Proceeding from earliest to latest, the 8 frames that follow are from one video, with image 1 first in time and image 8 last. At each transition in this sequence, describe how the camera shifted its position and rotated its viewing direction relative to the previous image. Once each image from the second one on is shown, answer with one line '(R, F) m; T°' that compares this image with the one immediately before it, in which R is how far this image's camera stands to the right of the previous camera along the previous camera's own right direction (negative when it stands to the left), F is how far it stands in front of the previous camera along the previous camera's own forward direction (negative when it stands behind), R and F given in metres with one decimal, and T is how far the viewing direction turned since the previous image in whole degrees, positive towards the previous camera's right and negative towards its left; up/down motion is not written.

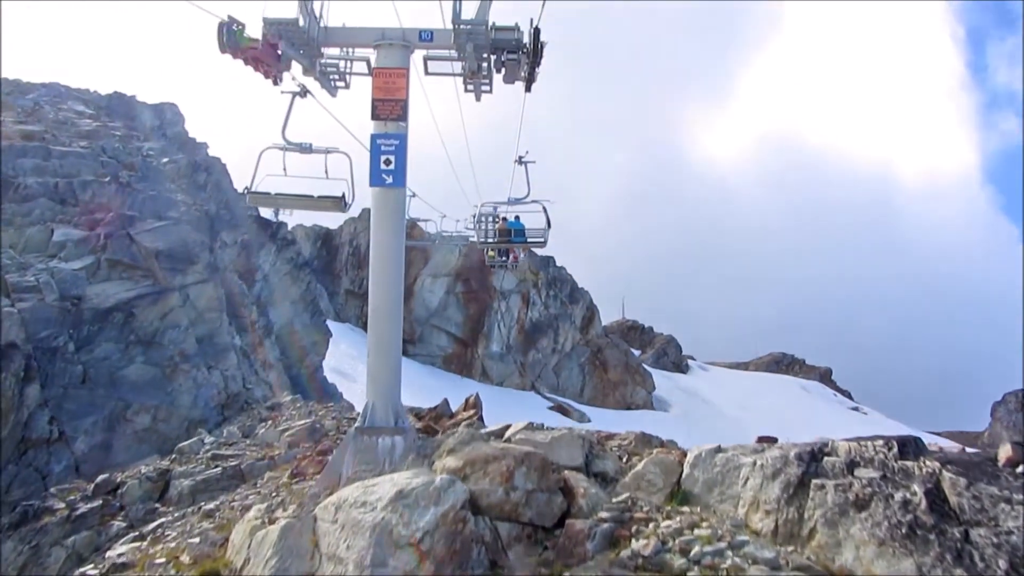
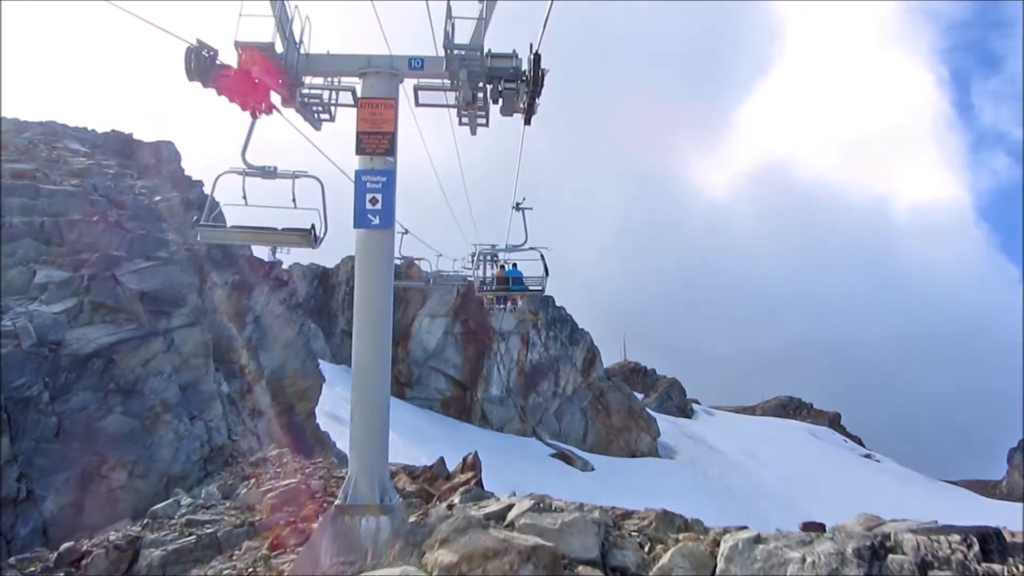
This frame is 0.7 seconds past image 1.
(0.0, +0.8) m; 0°
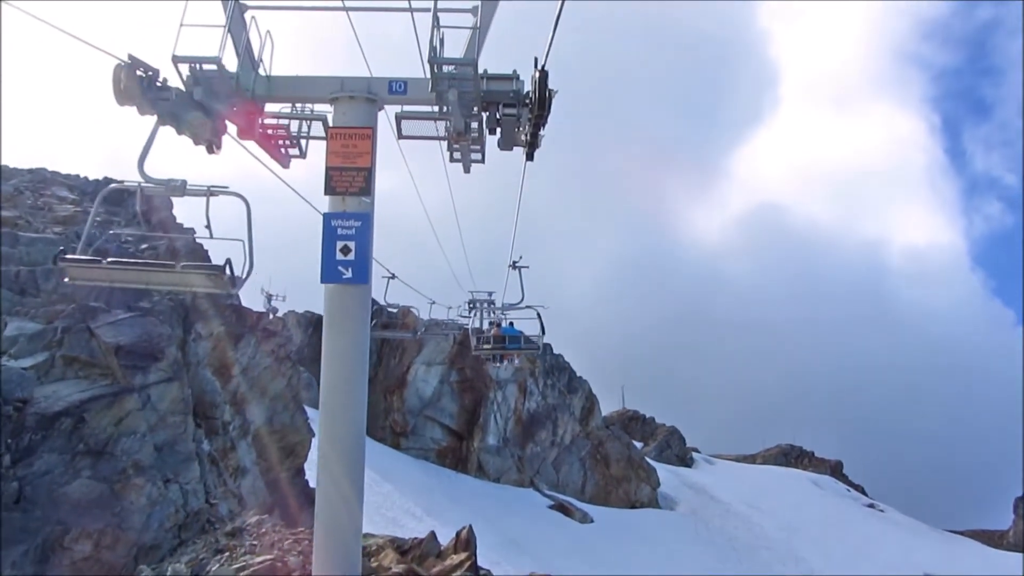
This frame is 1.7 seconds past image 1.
(0.0, +0.9) m; 0°
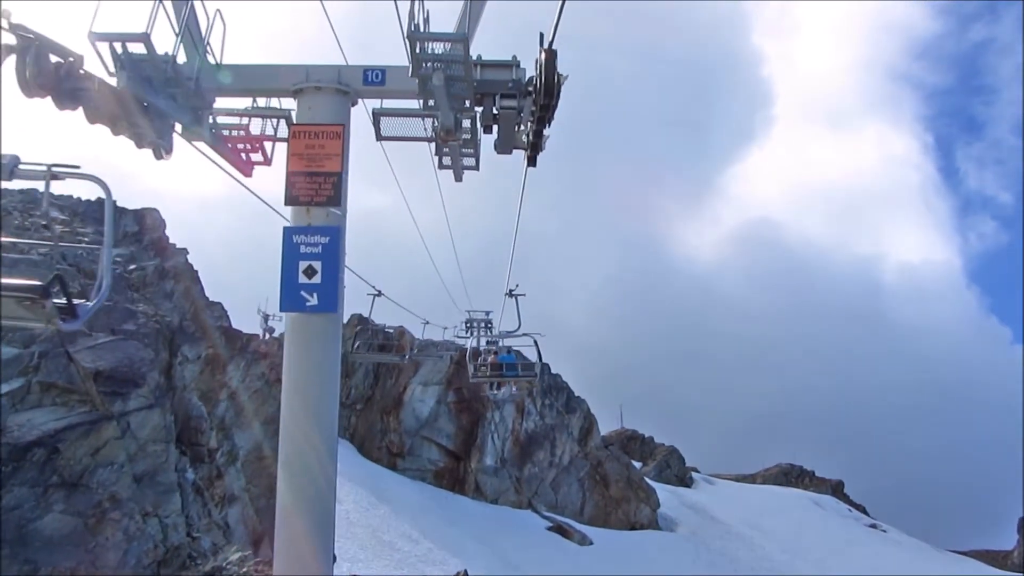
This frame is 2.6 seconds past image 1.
(0.0, +0.7) m; 0°
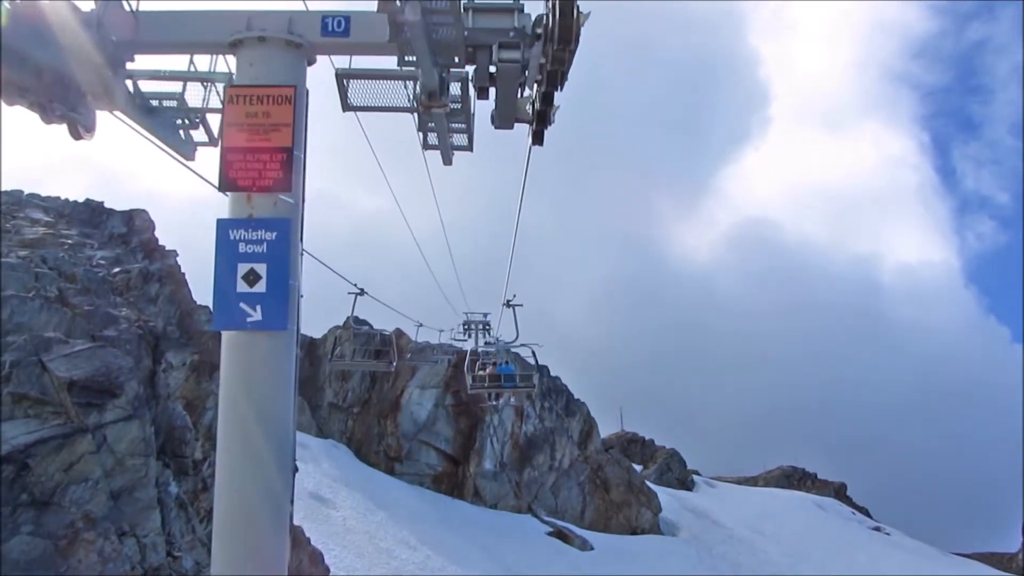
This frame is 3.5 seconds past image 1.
(0.0, +0.8) m; 0°
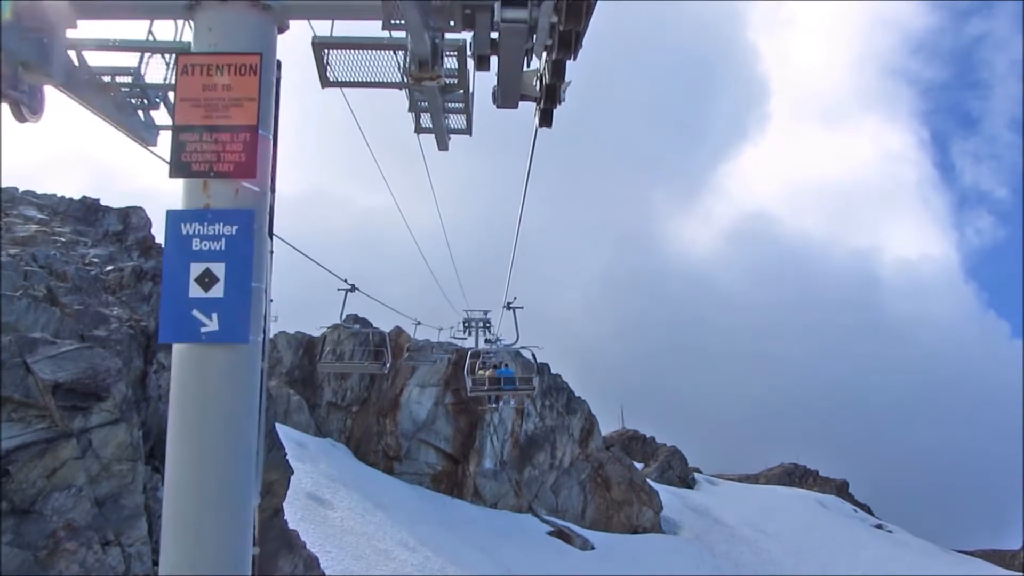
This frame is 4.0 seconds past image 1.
(0.0, +0.5) m; 0°
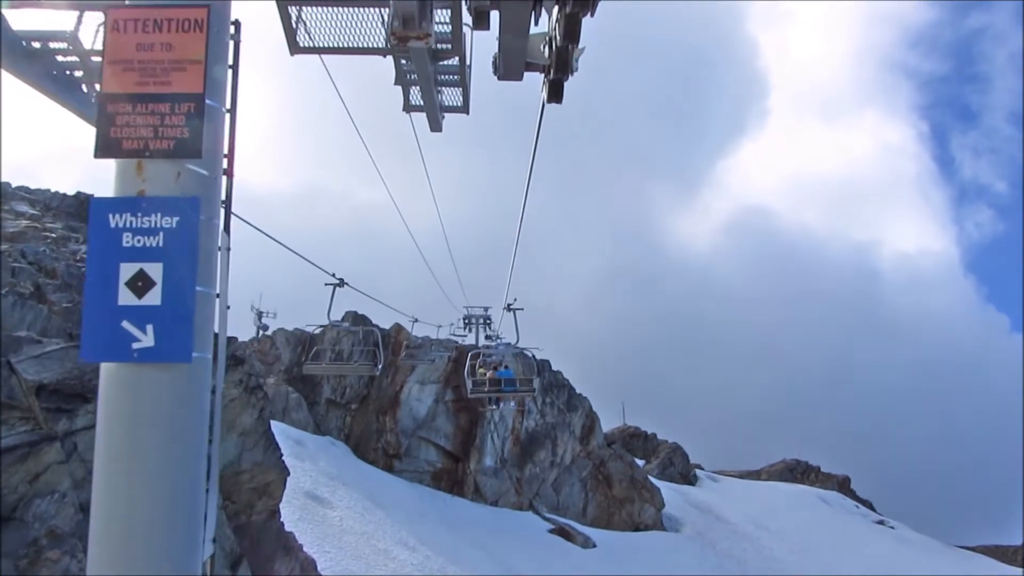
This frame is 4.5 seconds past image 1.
(0.0, +0.5) m; 0°
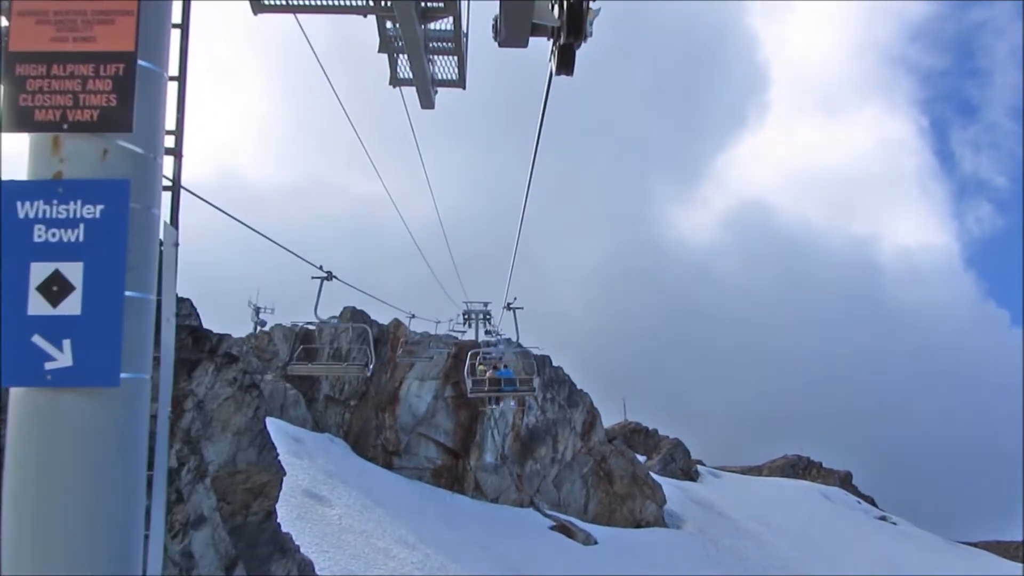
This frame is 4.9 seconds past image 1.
(0.0, +0.5) m; 0°
